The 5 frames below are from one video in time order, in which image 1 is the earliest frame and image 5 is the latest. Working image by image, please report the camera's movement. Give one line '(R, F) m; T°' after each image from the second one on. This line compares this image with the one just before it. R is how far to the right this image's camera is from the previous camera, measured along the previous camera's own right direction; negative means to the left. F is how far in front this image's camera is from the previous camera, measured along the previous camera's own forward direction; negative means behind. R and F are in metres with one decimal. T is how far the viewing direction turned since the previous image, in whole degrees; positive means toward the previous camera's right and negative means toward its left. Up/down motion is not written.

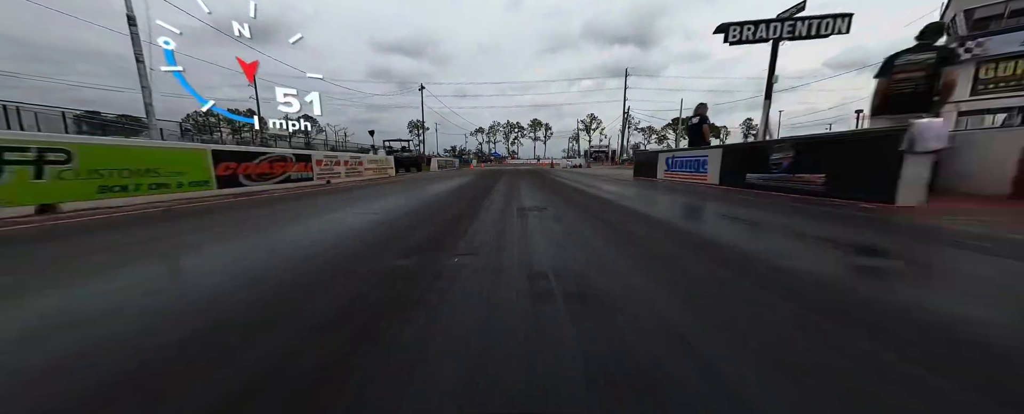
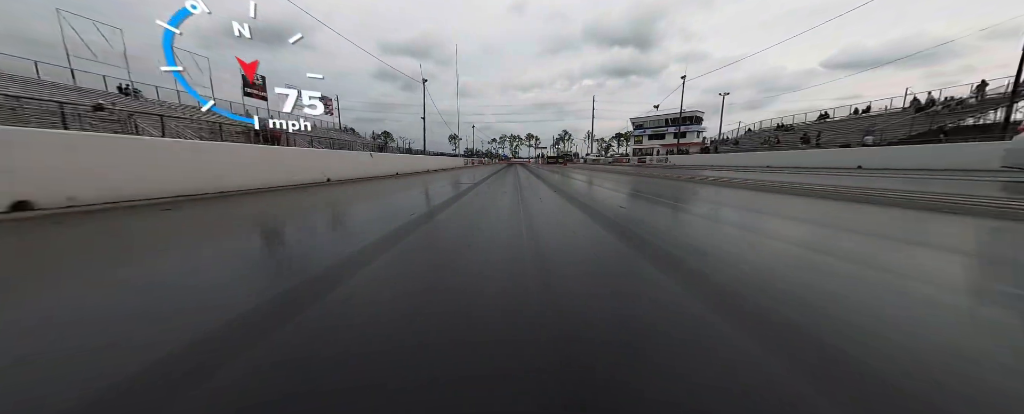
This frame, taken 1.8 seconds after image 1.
(0.0, -1.4) m; 0°
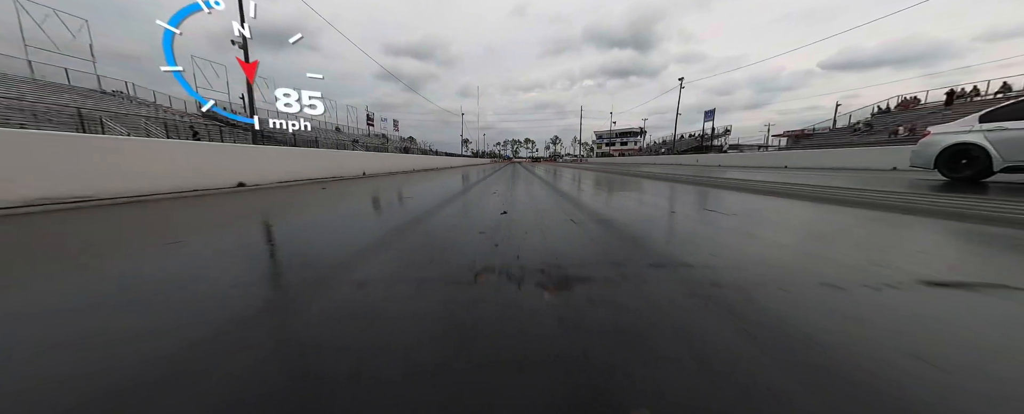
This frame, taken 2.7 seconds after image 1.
(0.0, -0.8) m; 0°
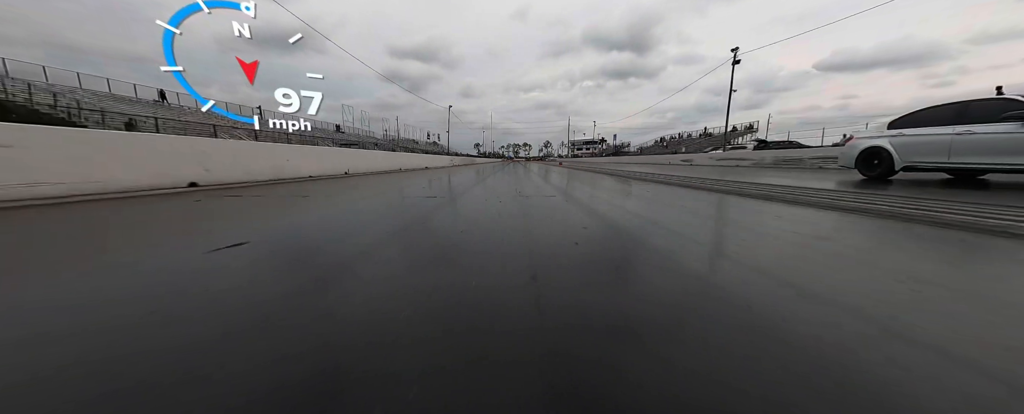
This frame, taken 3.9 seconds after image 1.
(+0.1, -0.8) m; 0°
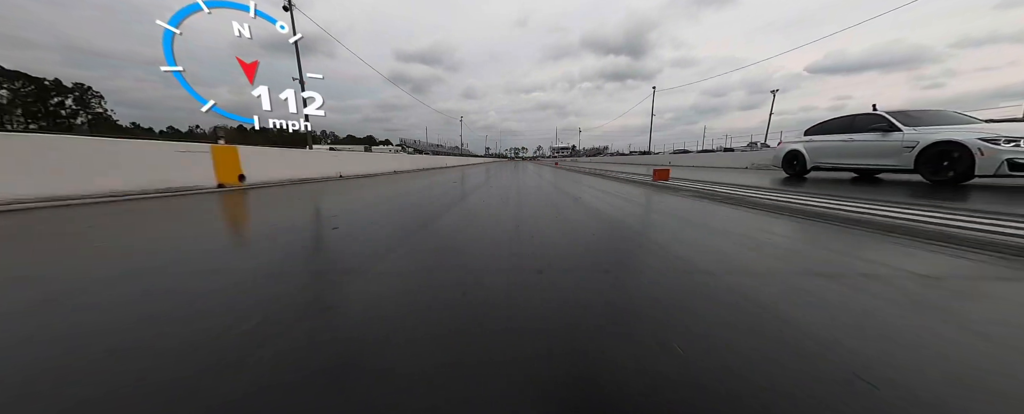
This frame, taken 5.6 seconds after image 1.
(+0.3, -1.1) m; 0°
